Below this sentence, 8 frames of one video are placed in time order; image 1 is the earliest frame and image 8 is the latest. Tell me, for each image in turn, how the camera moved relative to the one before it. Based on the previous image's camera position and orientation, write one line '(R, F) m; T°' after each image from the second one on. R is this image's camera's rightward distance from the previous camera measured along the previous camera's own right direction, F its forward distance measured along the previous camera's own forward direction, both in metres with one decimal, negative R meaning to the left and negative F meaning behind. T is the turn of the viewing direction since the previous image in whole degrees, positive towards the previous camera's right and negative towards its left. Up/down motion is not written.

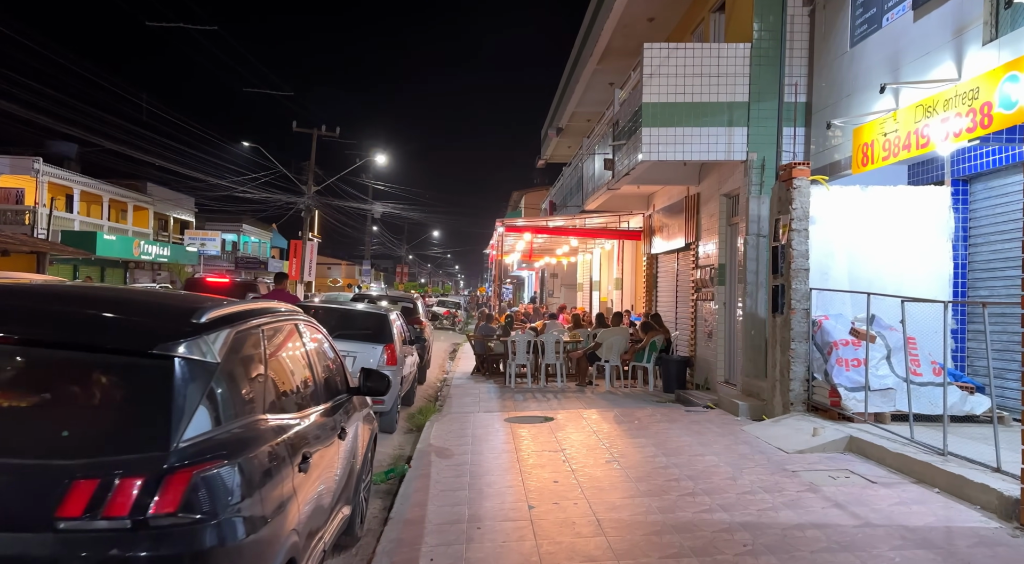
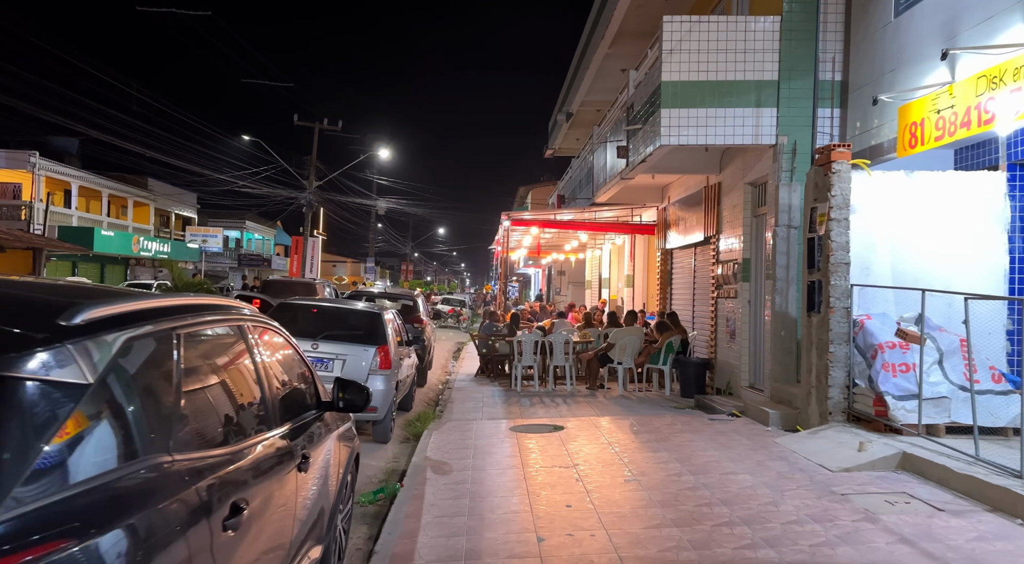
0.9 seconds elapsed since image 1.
(0.0, +0.9) m; 0°
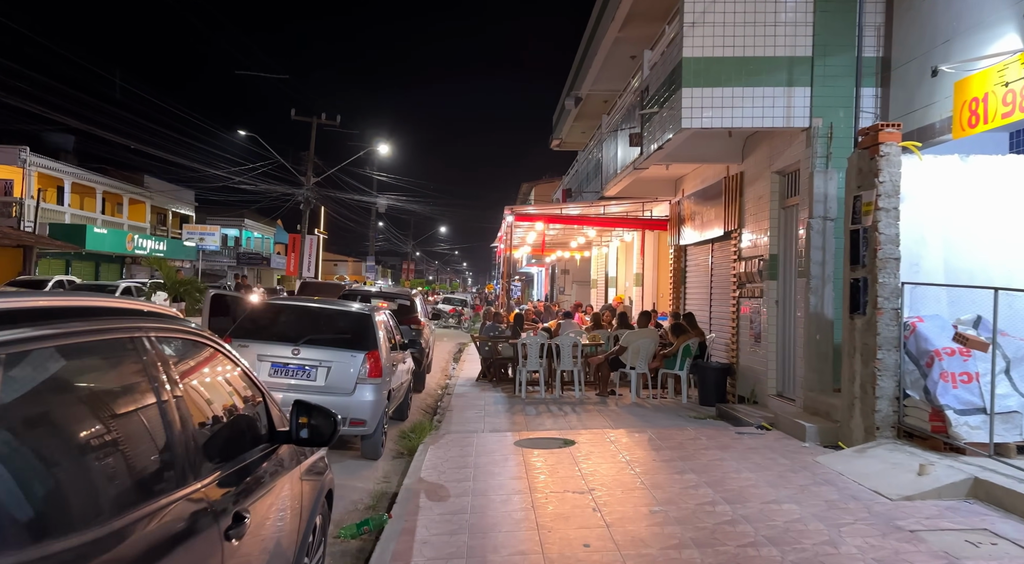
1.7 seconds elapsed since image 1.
(0.0, +0.9) m; 0°
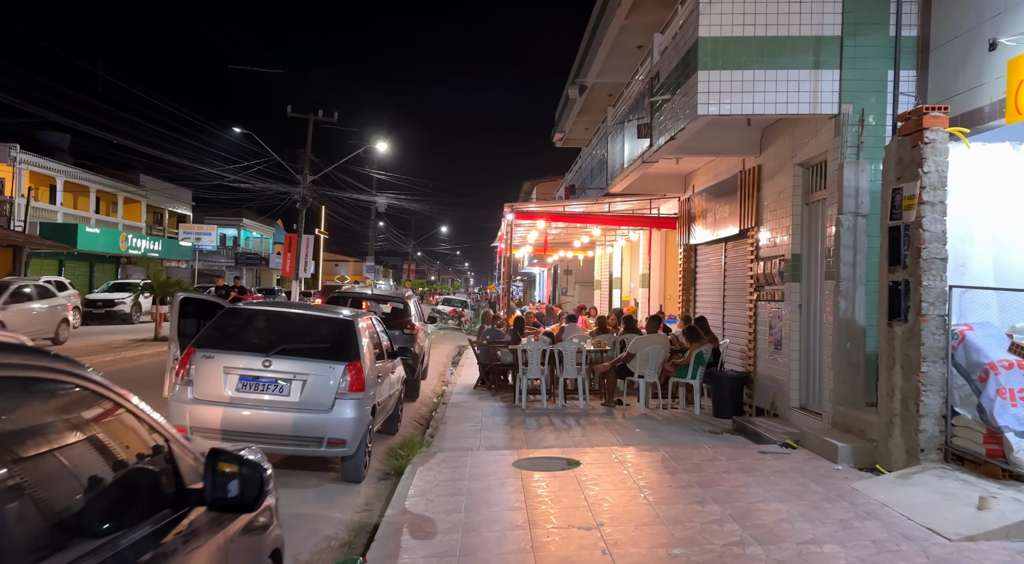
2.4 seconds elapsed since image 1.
(0.0, +0.8) m; 0°
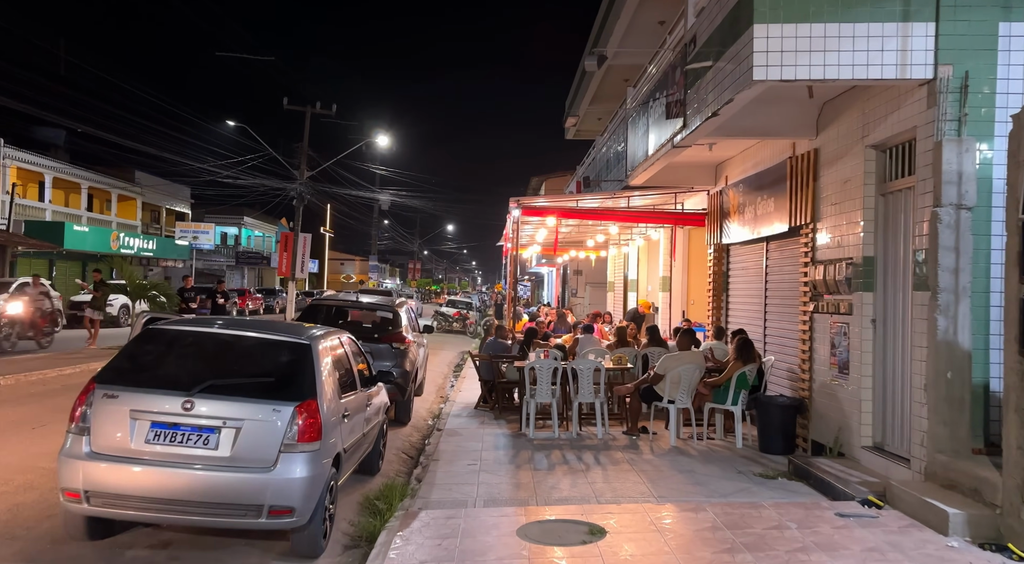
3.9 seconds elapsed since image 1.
(0.0, +1.6) m; -1°
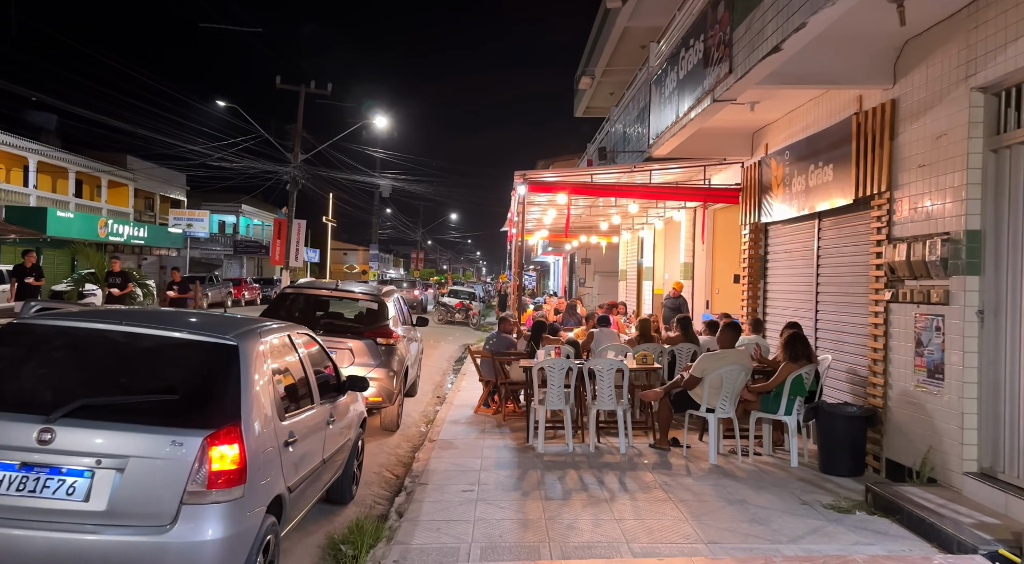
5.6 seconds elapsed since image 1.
(0.0, +1.5) m; 0°
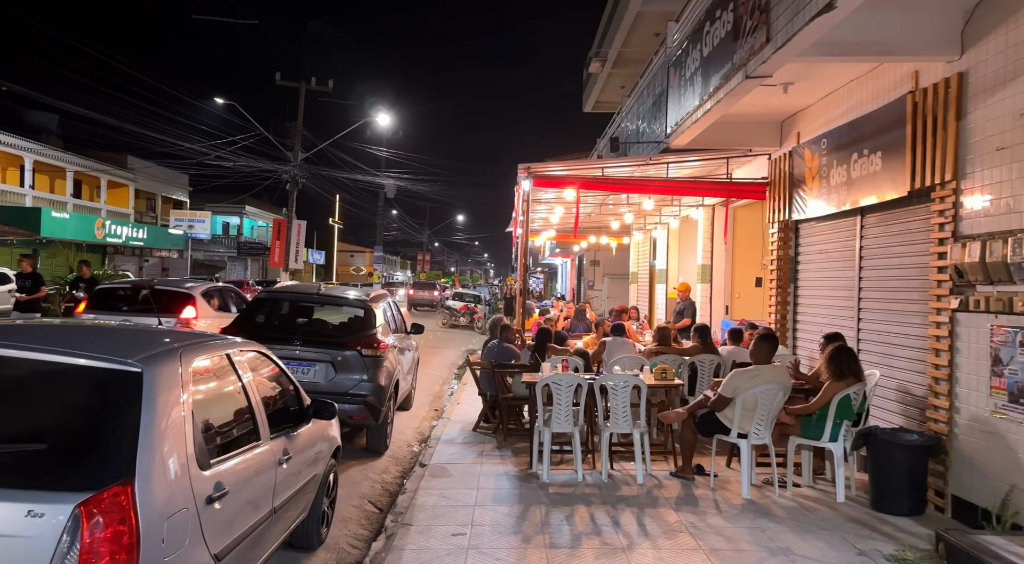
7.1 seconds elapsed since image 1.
(+0.1, +1.0) m; -1°
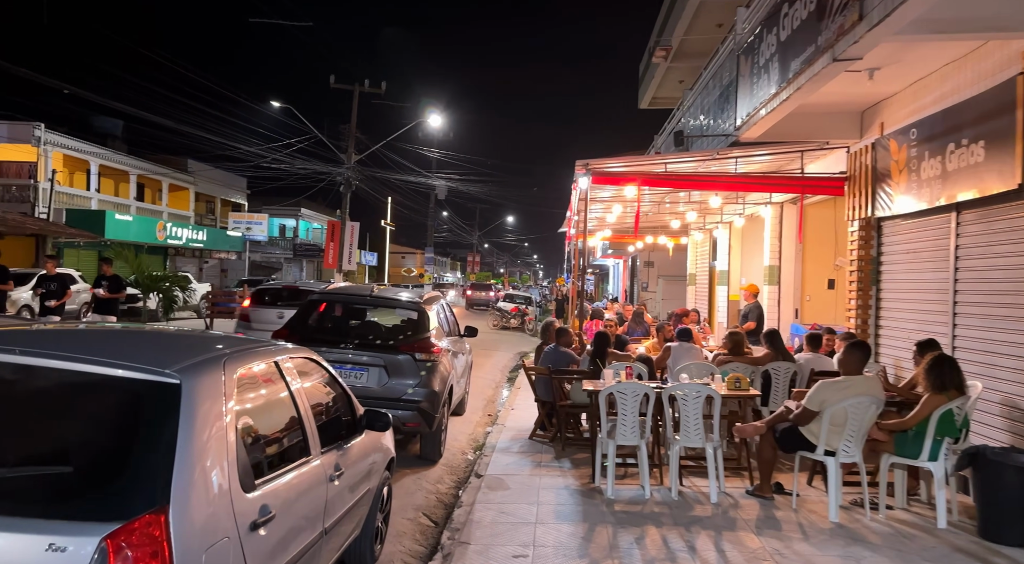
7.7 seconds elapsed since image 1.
(-0.1, +0.4) m; -4°
